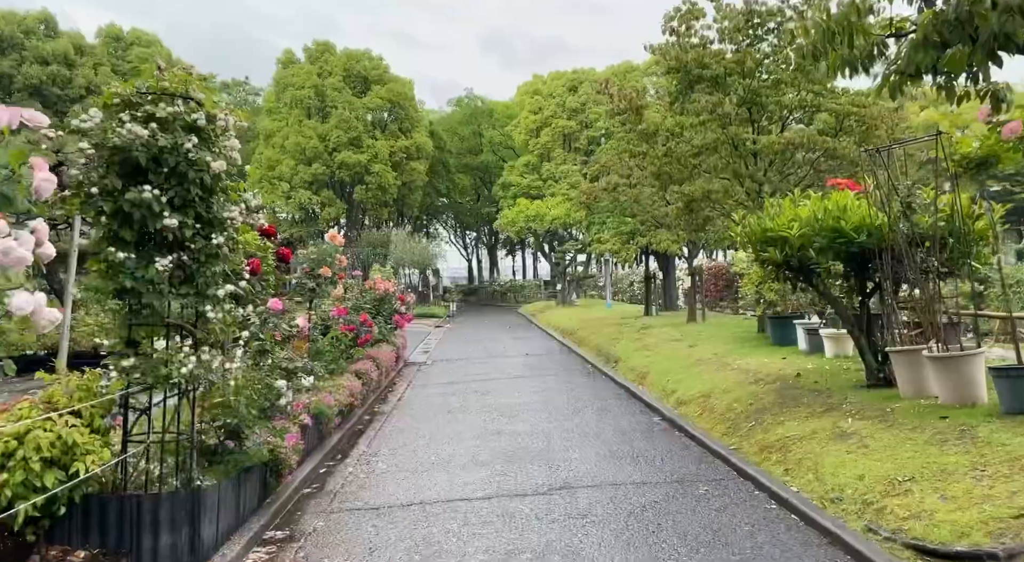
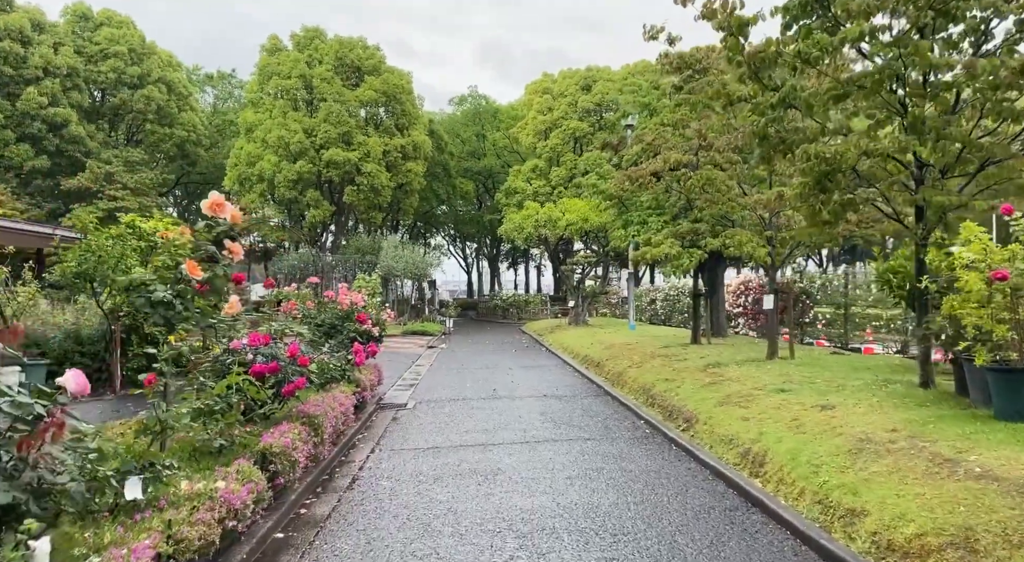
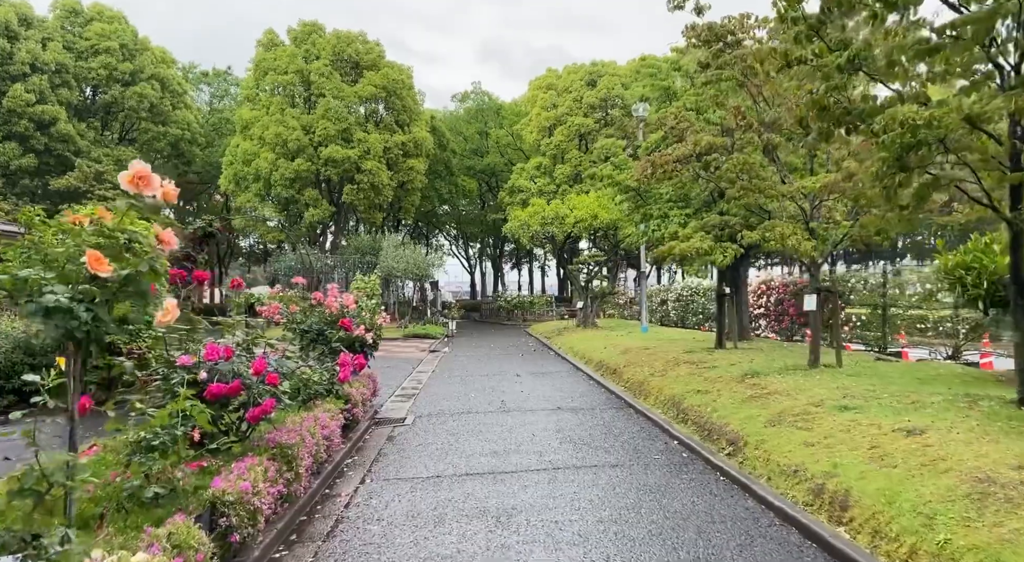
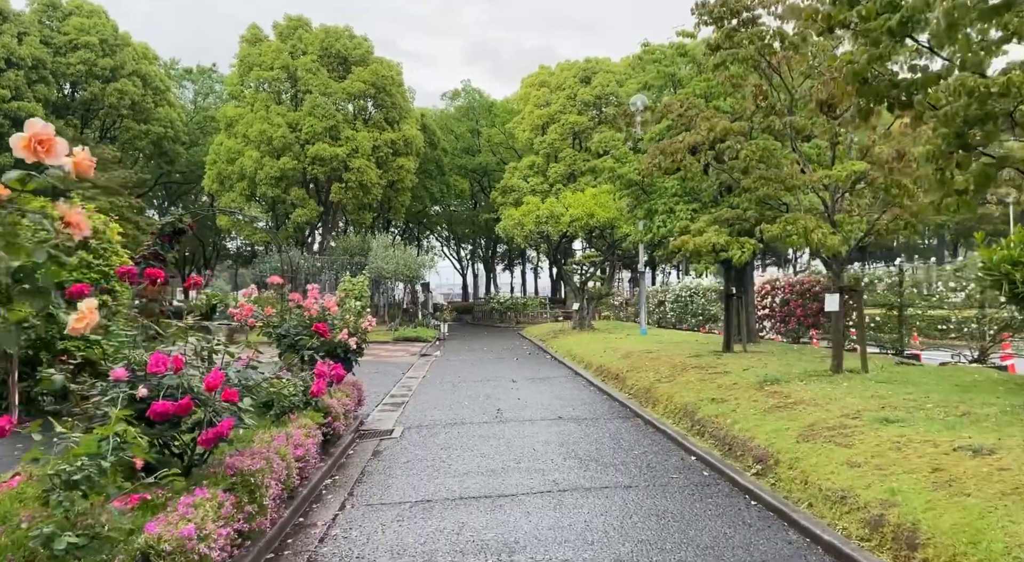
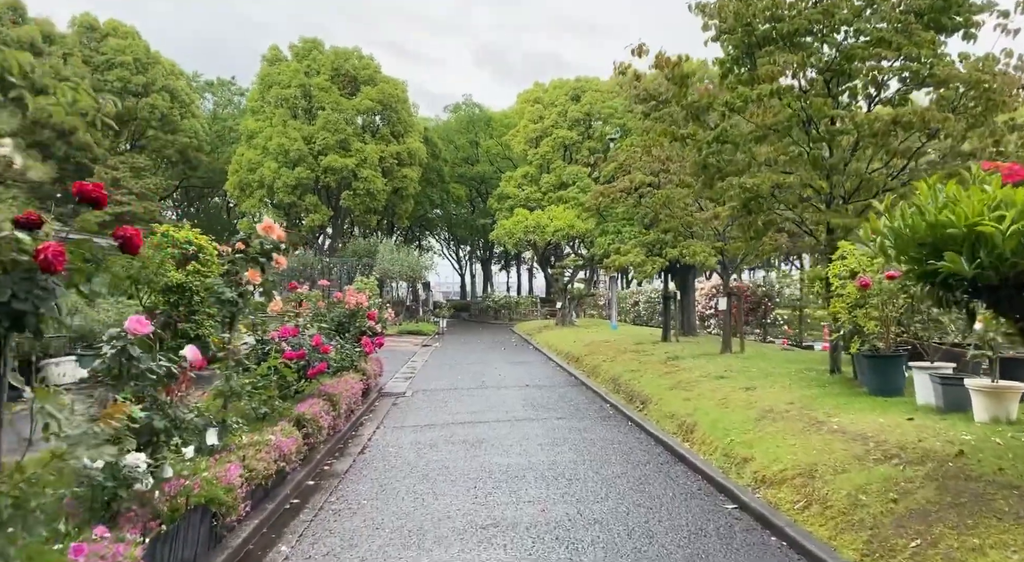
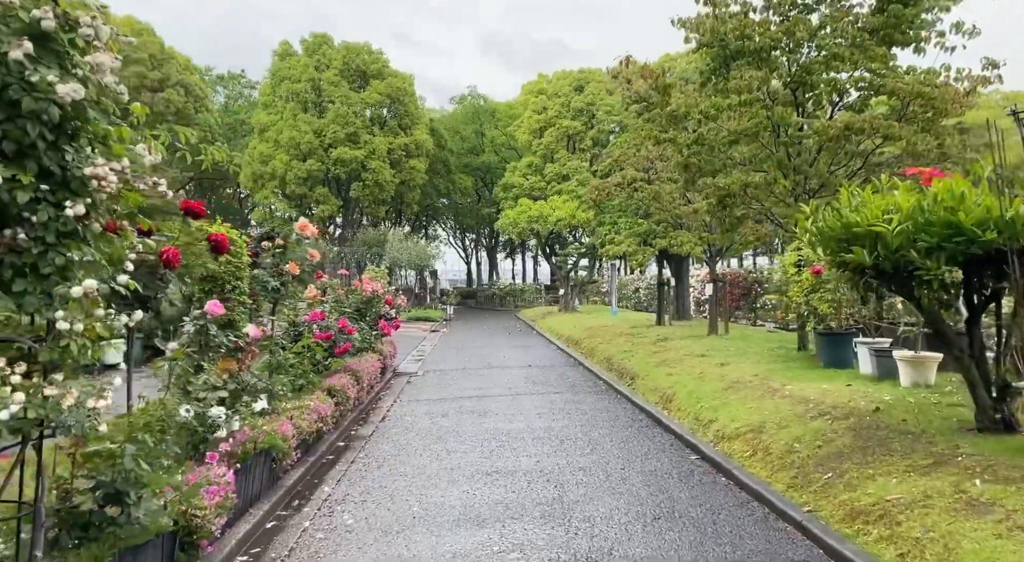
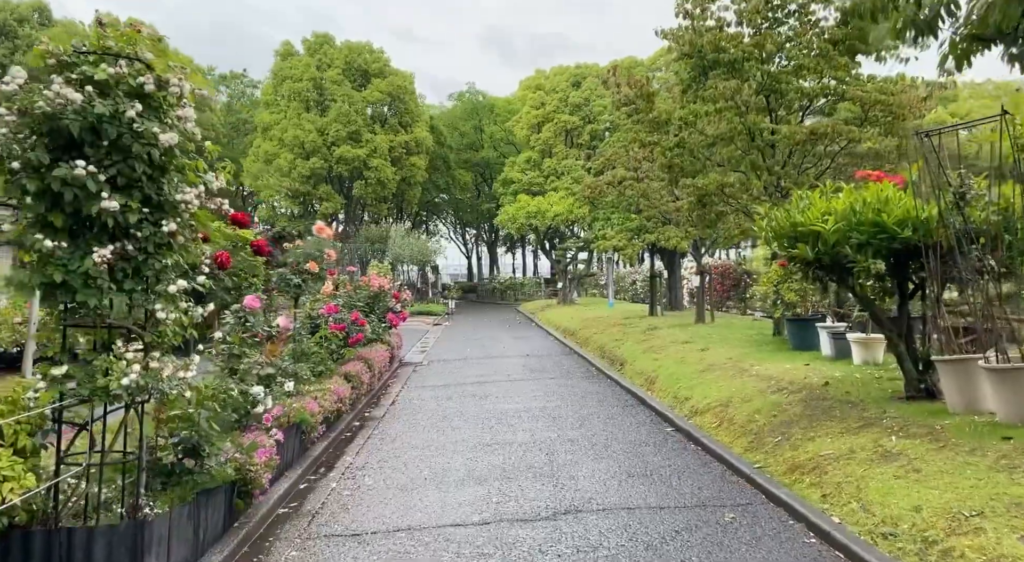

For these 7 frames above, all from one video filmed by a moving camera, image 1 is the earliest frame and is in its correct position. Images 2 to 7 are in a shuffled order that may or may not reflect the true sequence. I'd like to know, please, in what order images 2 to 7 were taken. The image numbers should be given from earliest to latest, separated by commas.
7, 6, 5, 2, 3, 4
